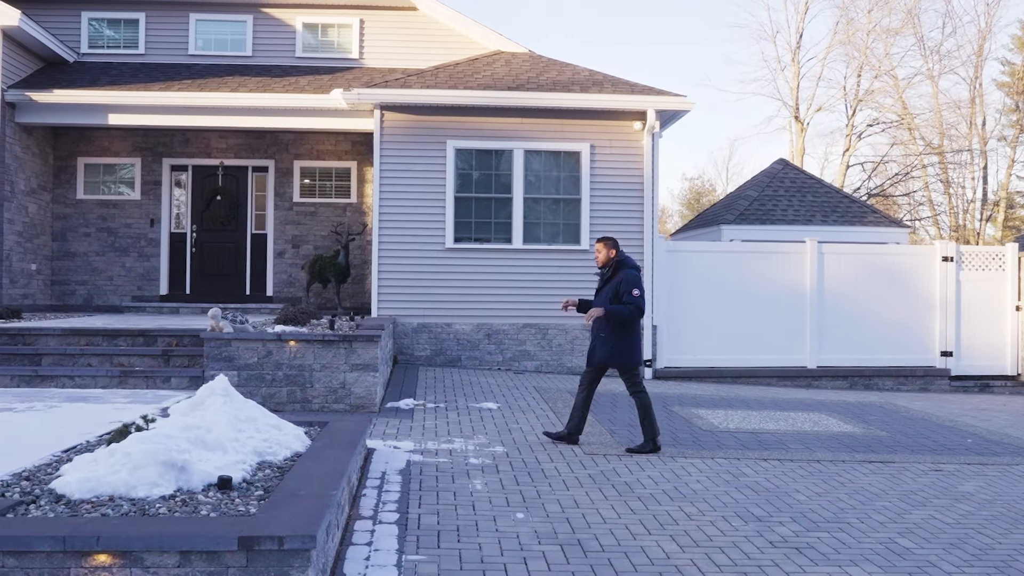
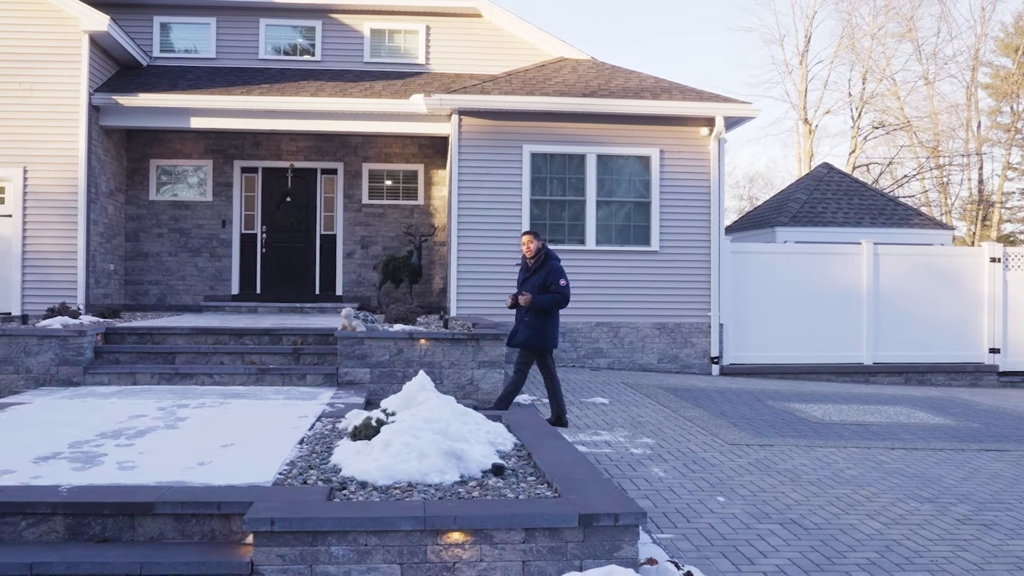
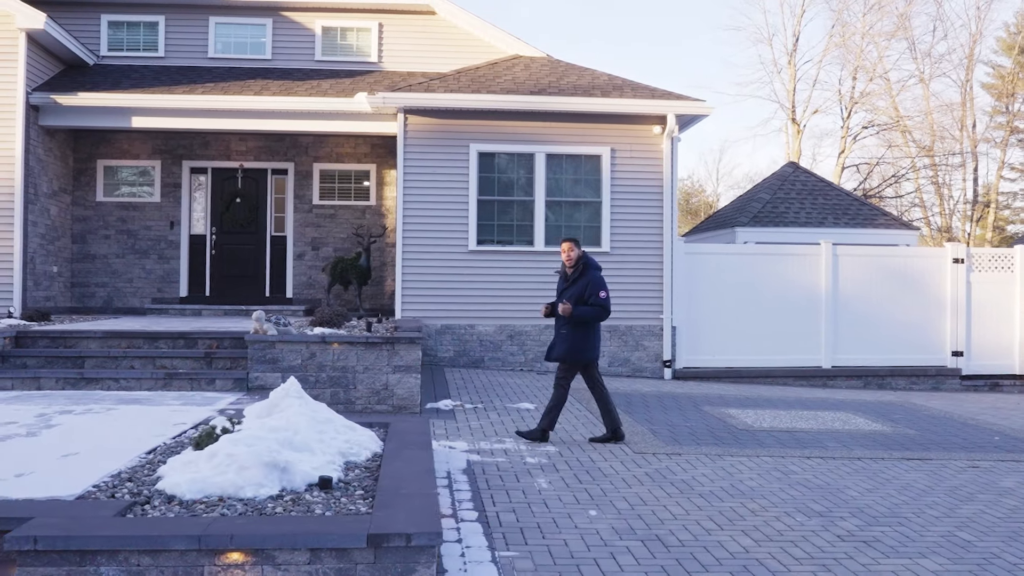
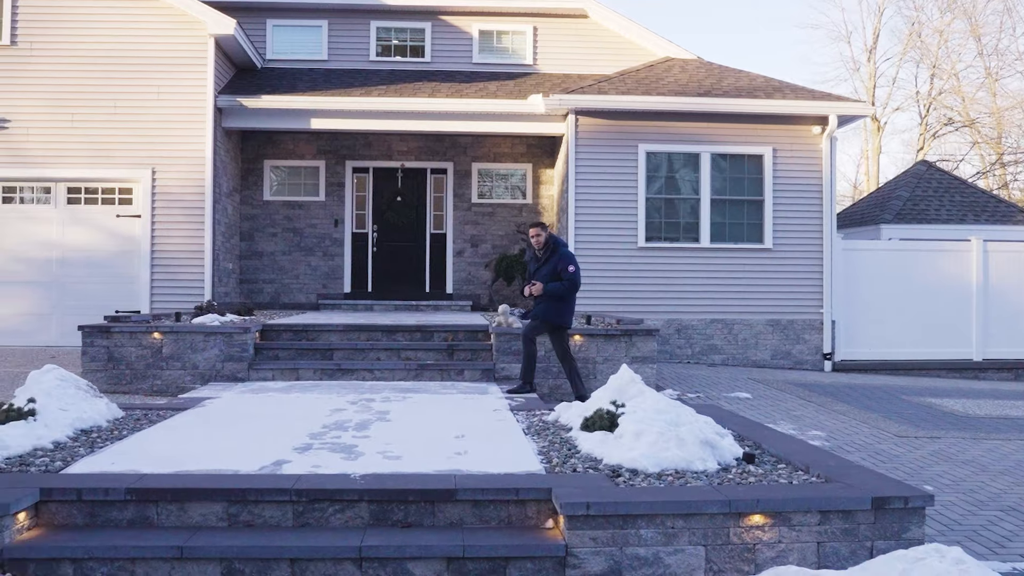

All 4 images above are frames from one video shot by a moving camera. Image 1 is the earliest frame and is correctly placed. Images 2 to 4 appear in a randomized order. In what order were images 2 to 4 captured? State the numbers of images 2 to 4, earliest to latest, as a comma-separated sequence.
3, 2, 4
